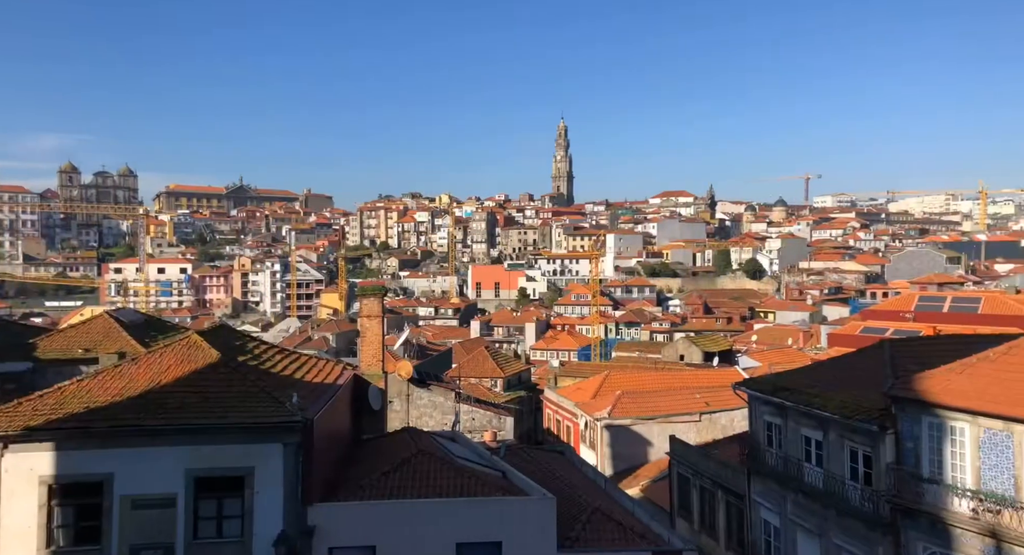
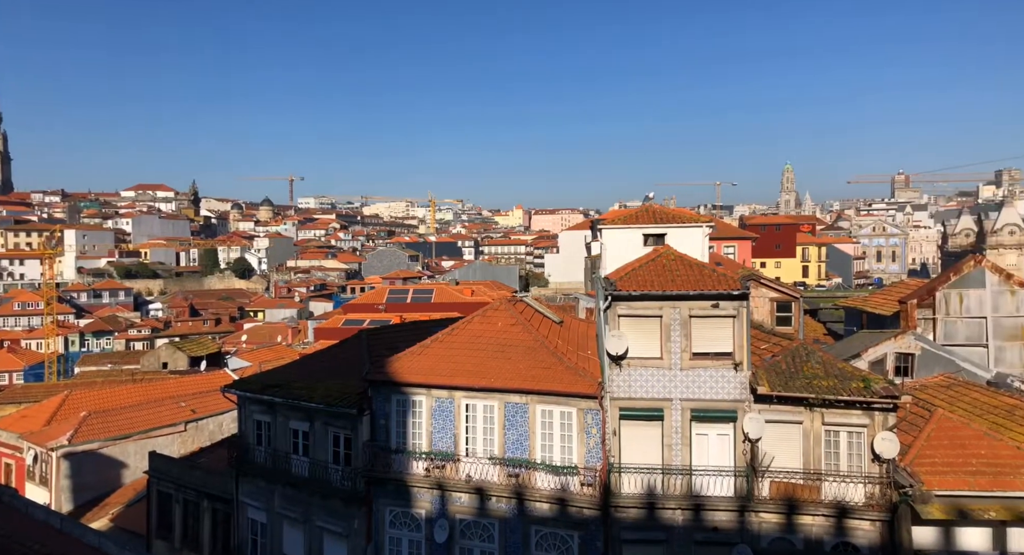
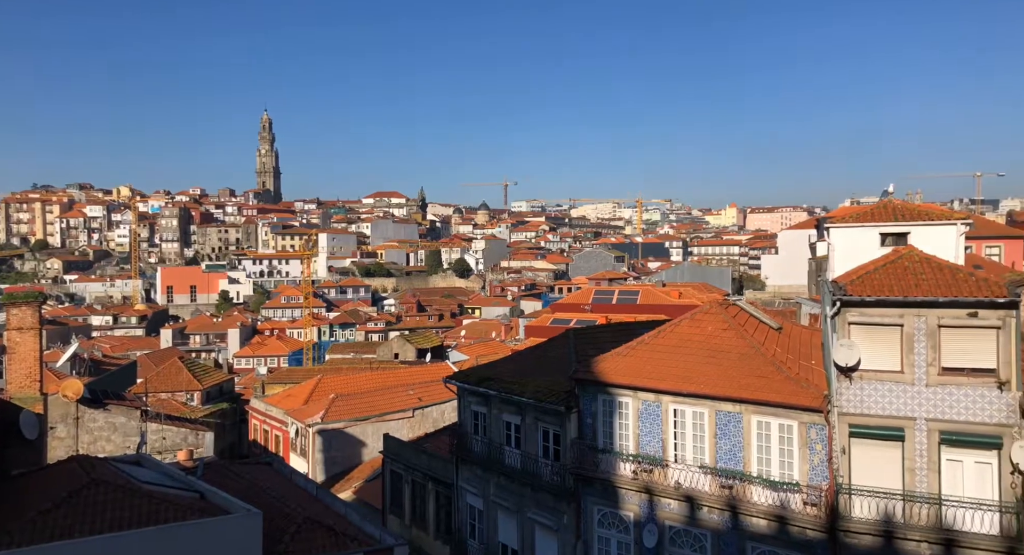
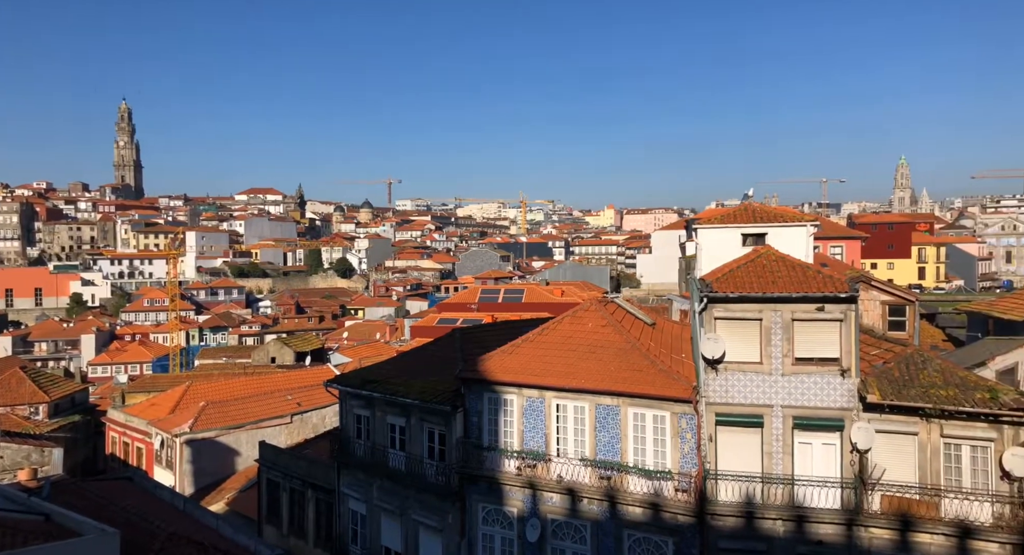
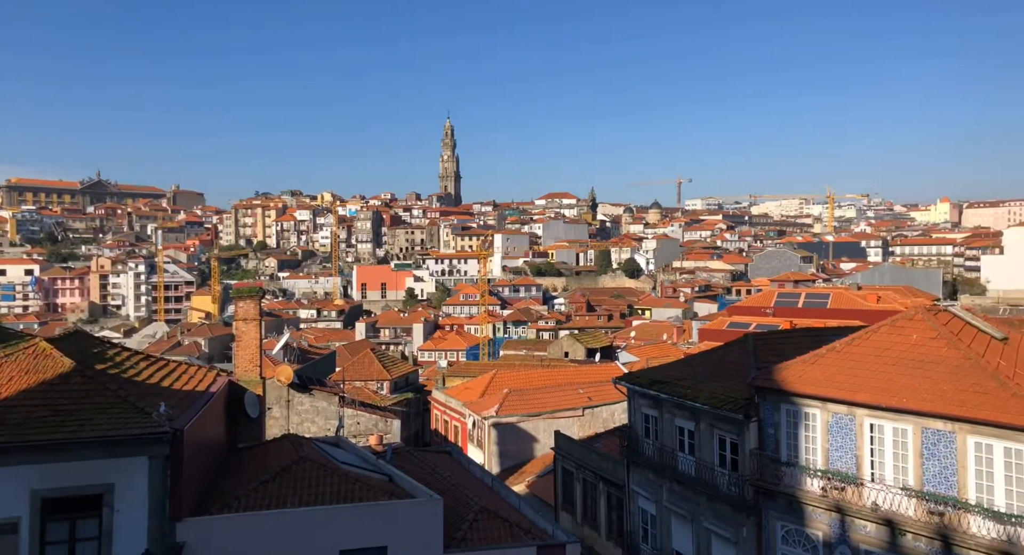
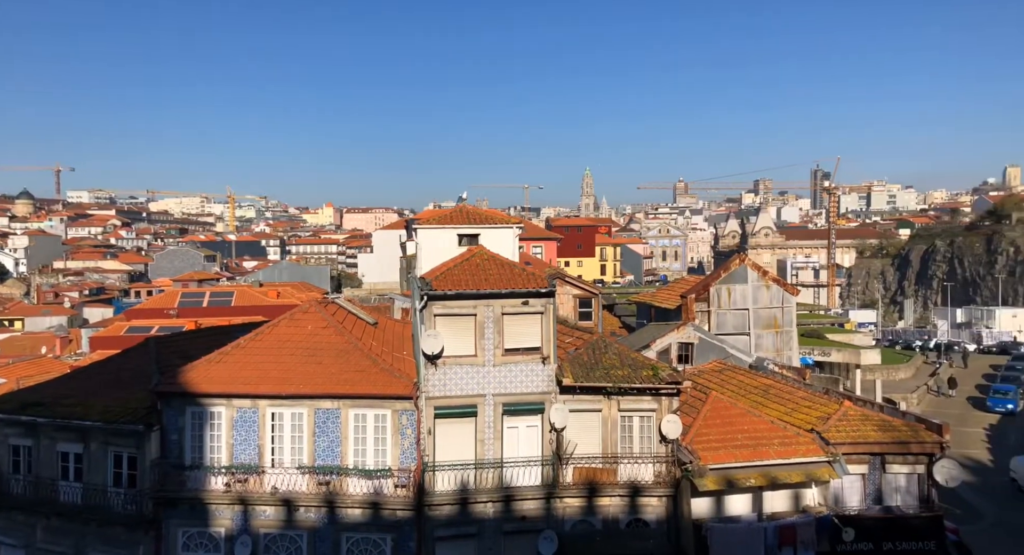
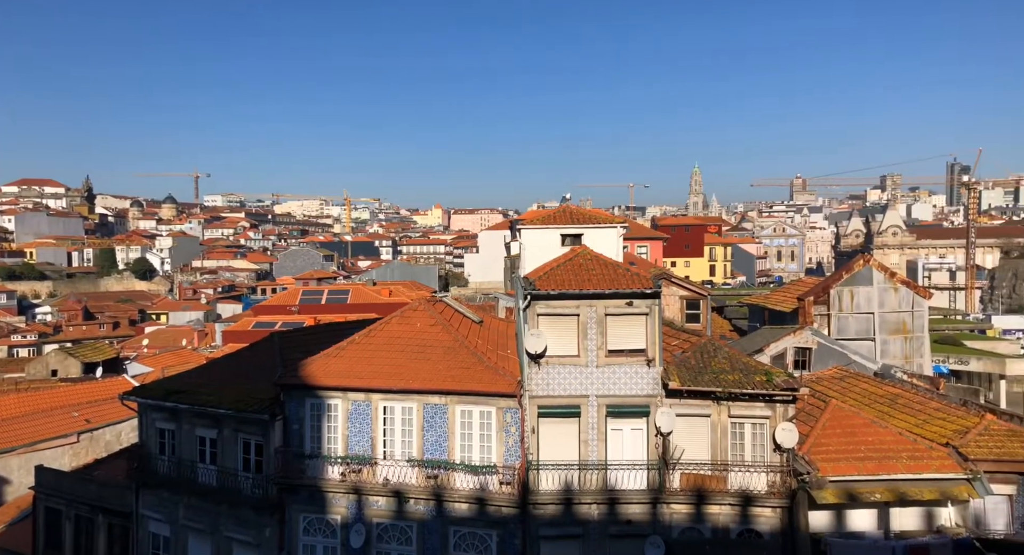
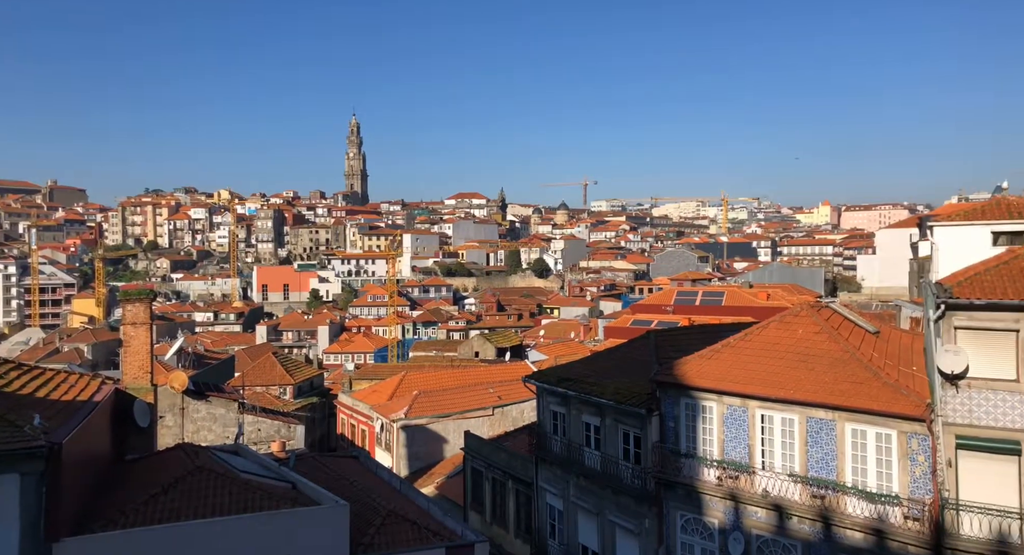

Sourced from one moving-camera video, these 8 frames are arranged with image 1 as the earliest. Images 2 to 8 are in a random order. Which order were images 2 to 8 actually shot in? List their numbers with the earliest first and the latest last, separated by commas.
5, 8, 3, 4, 2, 7, 6
